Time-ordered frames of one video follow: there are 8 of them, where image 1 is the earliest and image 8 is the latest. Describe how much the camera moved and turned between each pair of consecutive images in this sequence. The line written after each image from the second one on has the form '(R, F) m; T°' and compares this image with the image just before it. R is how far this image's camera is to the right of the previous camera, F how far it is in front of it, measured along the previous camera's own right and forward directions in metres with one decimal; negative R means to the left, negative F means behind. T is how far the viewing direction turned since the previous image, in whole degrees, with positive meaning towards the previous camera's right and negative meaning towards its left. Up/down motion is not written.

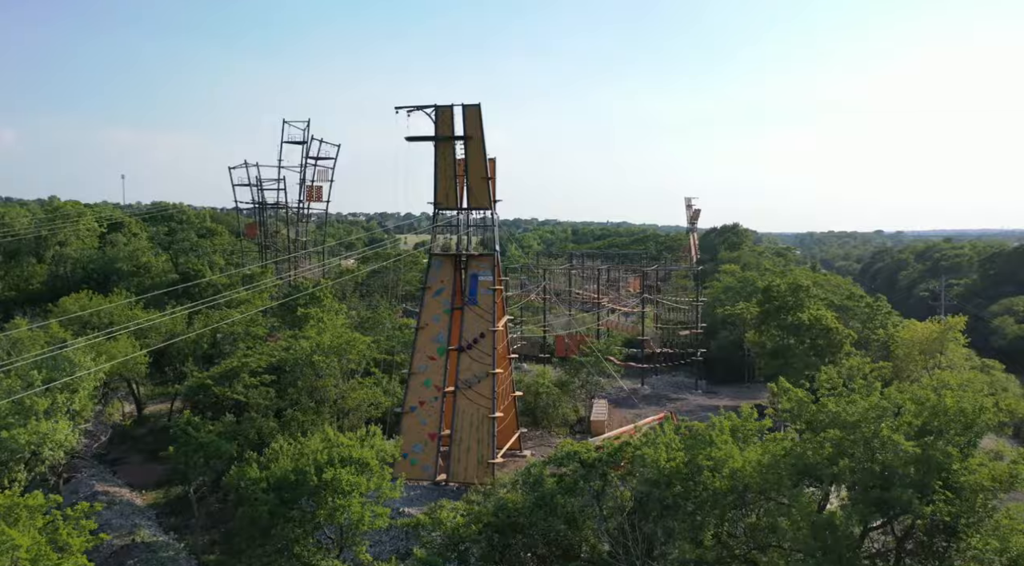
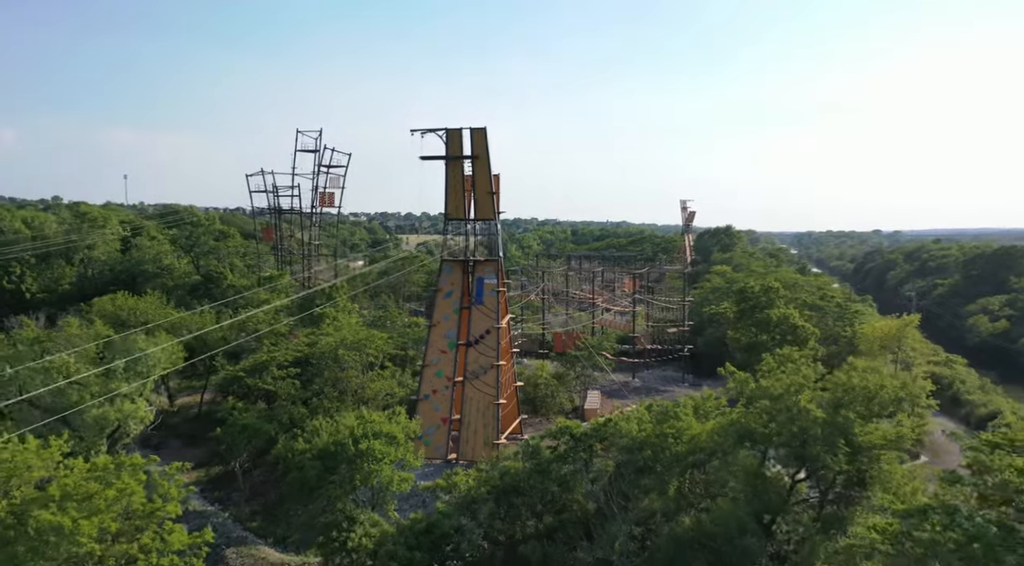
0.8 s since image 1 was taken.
(0.0, -2.3) m; 0°
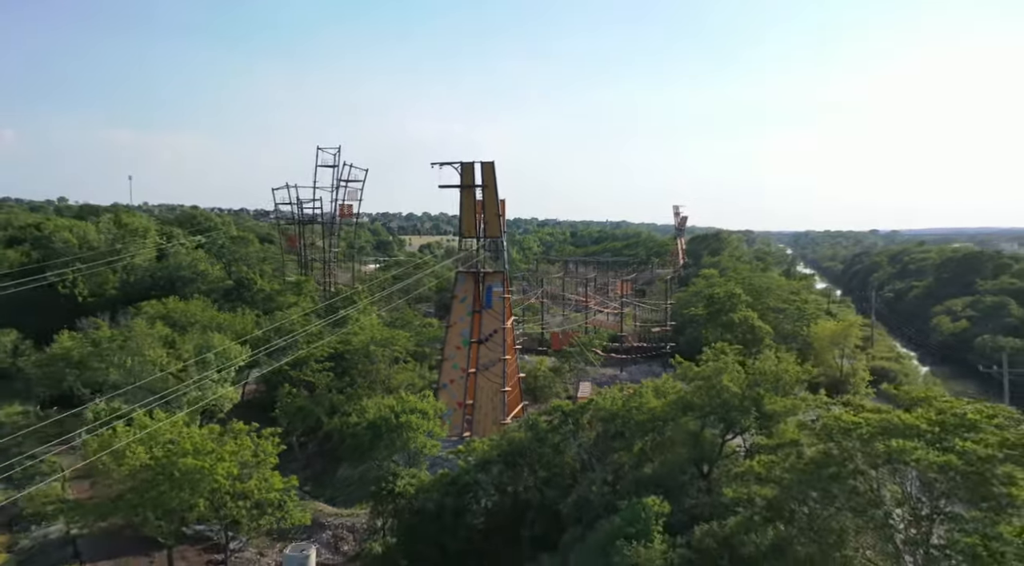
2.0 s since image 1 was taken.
(-0.1, -4.0) m; 0°
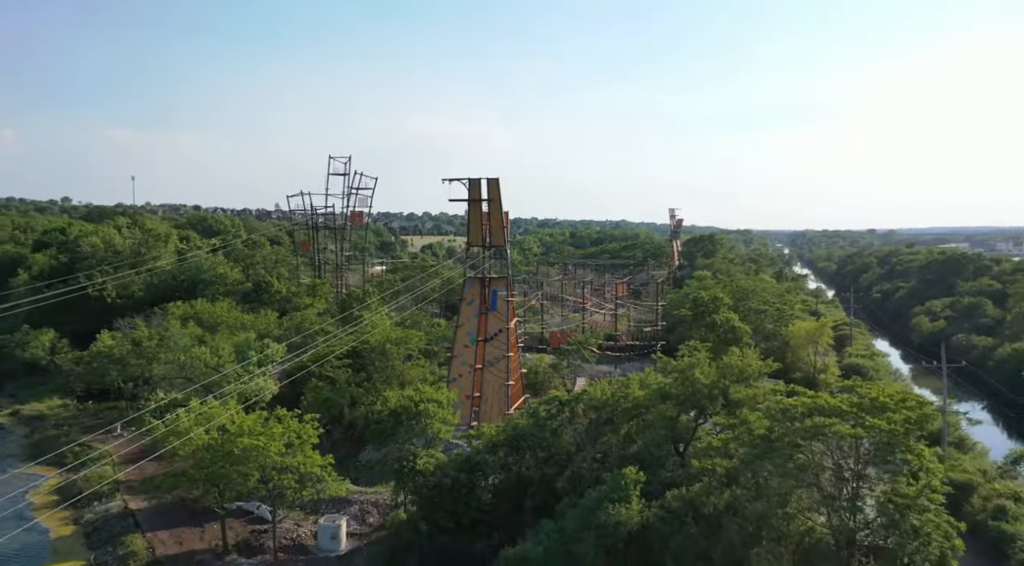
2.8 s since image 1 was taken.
(-0.1, -2.6) m; 0°
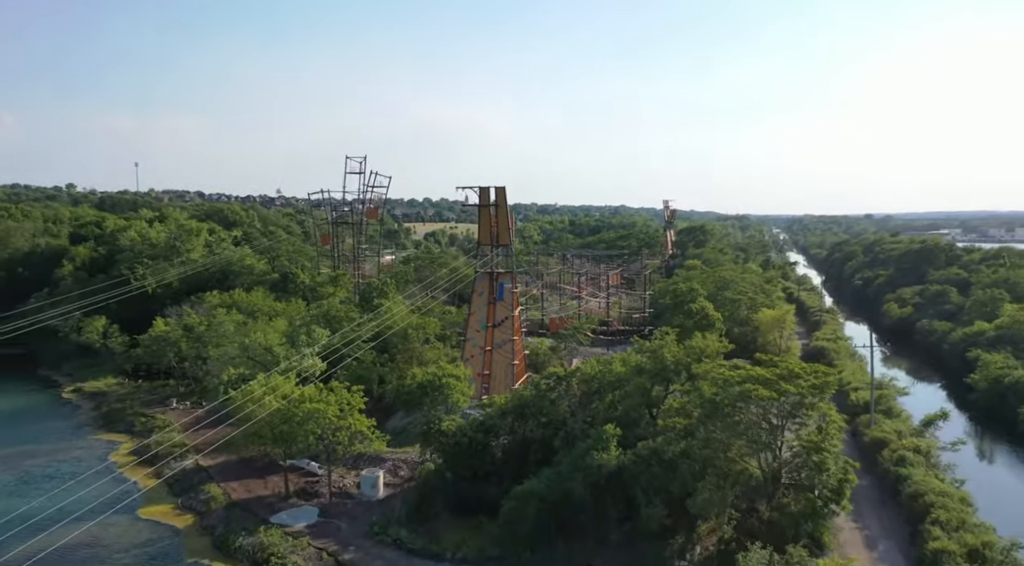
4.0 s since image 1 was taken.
(-0.2, -4.3) m; 0°
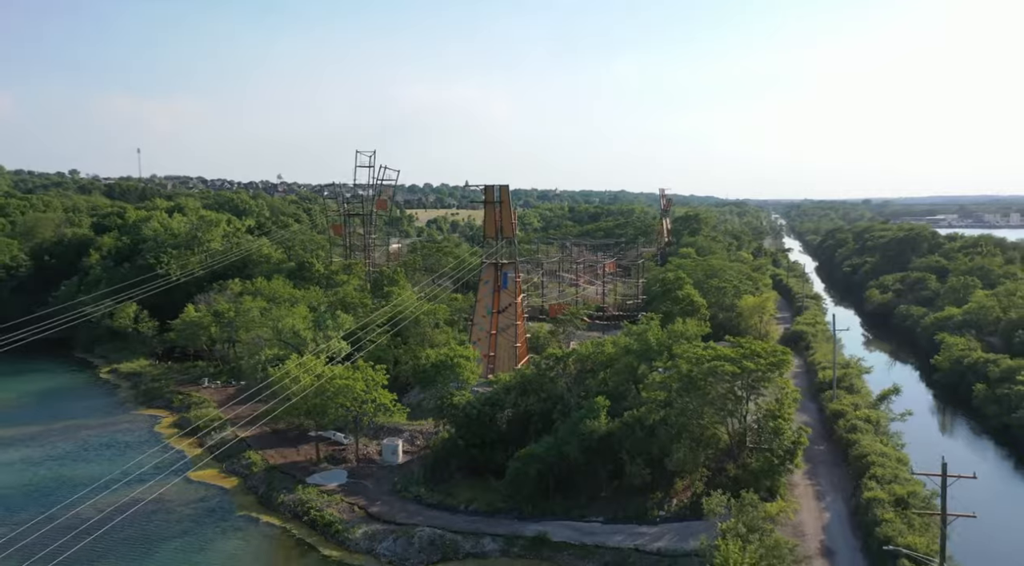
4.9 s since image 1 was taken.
(-0.1, -3.0) m; 0°
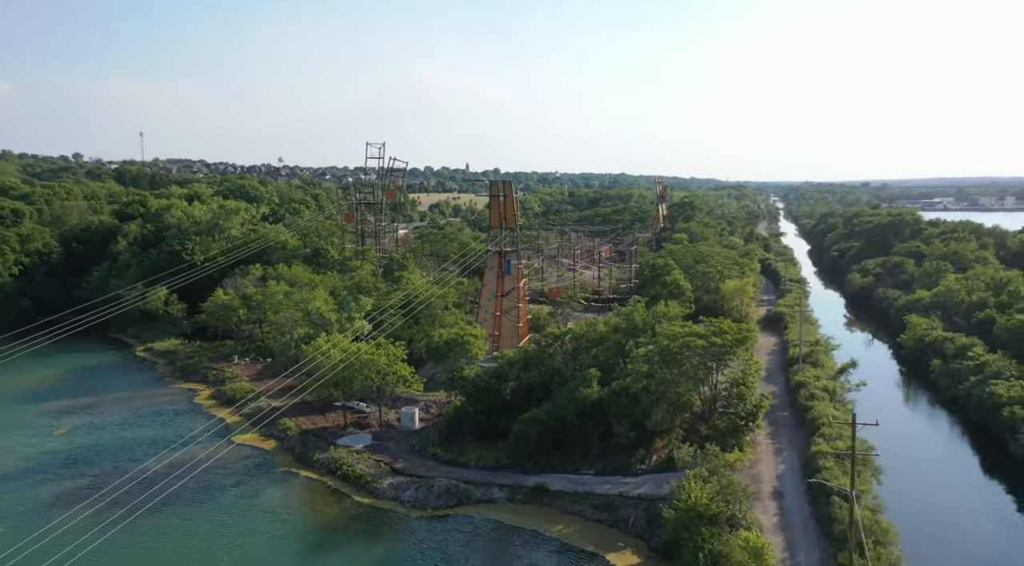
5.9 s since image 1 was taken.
(-0.1, -3.5) m; 0°
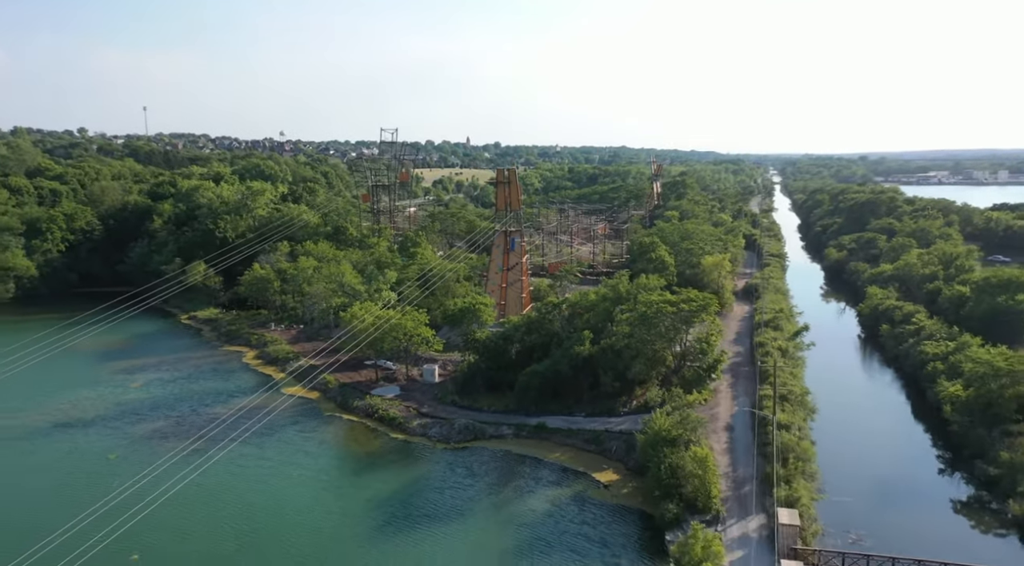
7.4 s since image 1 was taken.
(-0.2, -5.3) m; 0°
